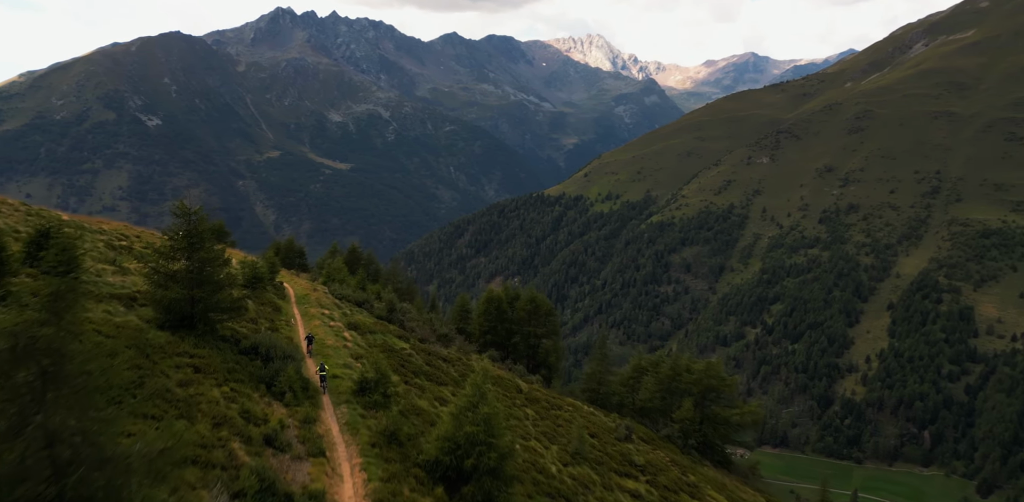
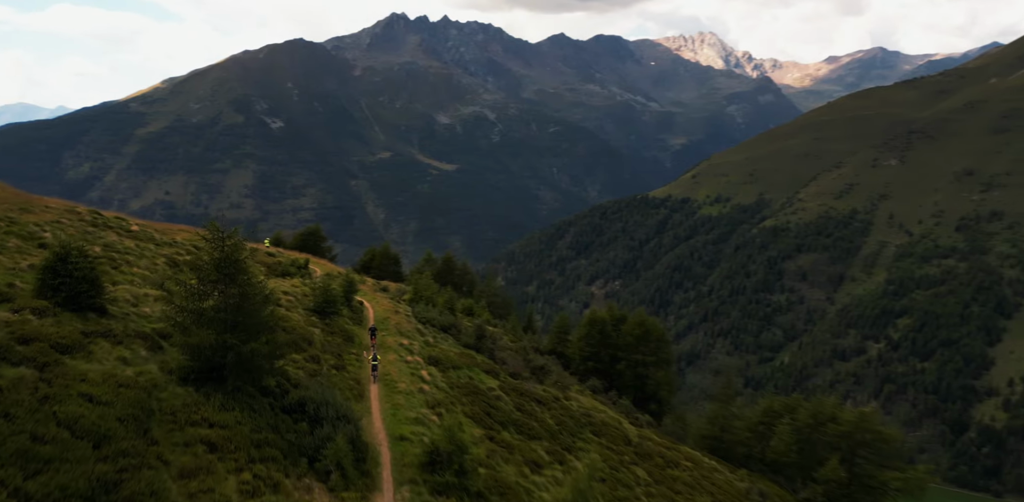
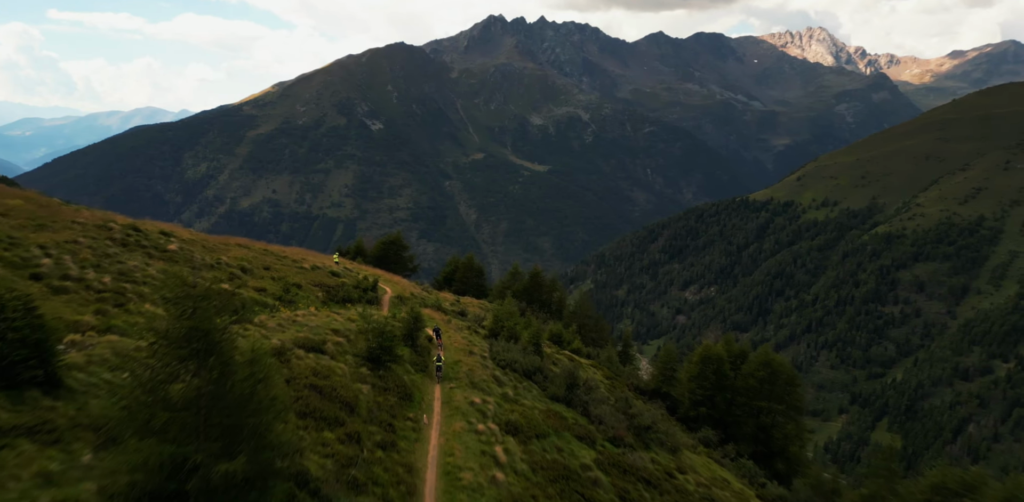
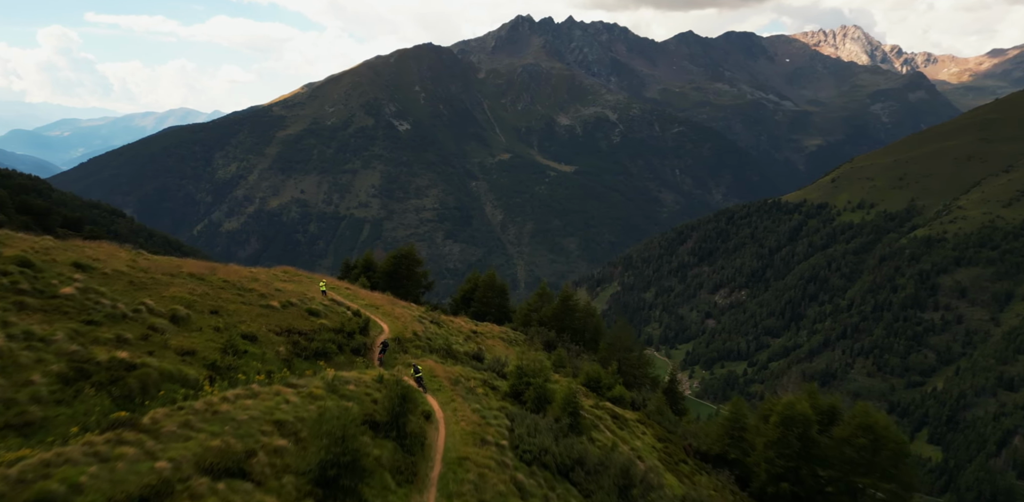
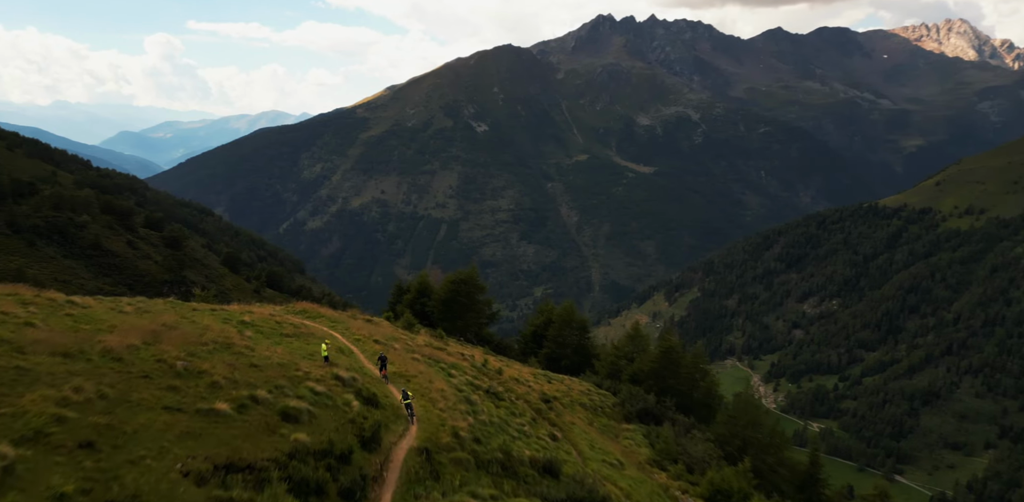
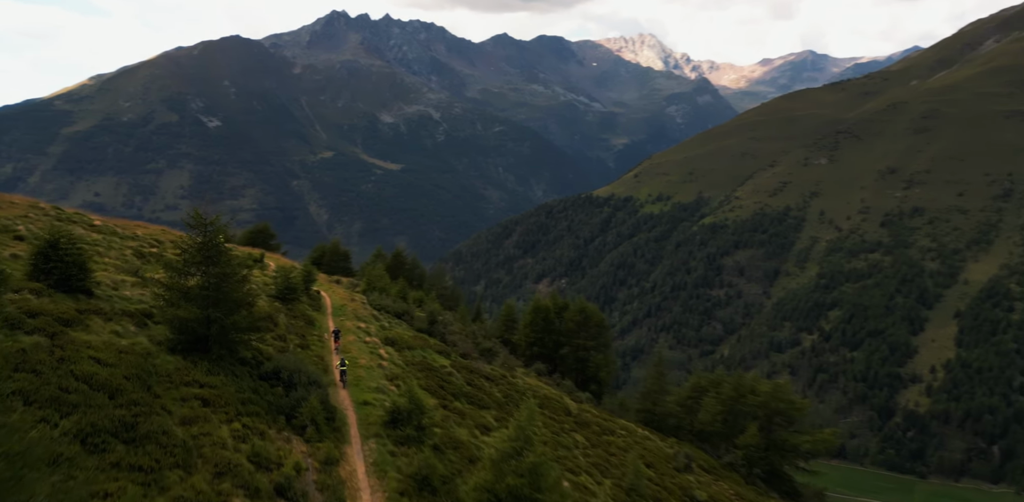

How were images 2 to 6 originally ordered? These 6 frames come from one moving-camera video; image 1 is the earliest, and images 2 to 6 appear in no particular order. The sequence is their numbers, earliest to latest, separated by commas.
6, 2, 3, 4, 5
